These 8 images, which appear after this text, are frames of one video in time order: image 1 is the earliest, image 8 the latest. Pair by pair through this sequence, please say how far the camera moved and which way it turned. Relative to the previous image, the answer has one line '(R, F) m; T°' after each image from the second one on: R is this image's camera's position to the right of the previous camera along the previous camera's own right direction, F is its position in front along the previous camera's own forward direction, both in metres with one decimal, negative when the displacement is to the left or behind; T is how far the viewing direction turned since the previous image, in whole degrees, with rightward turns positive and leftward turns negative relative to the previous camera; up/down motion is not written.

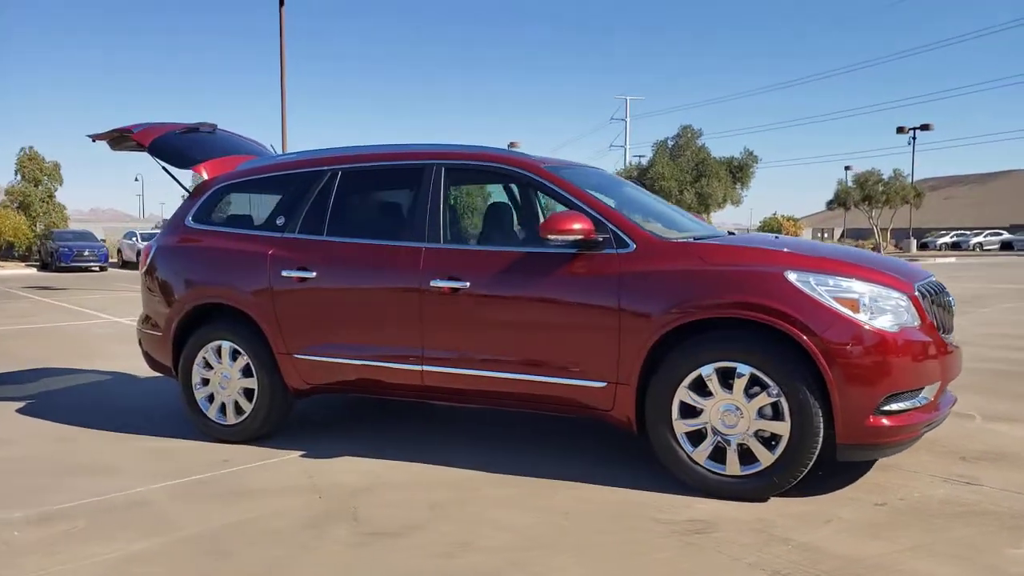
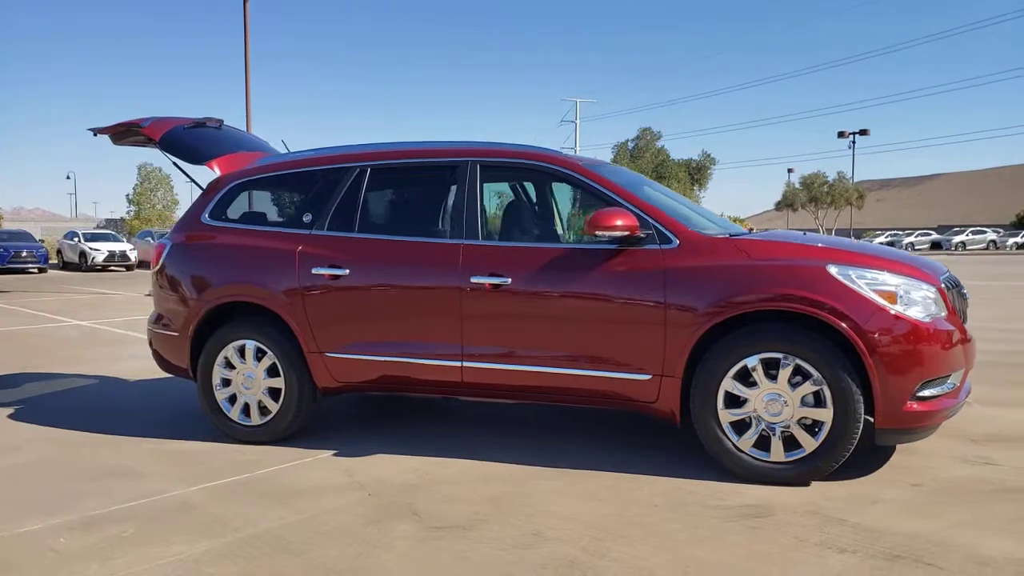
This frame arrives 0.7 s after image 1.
(-0.5, 0.0) m; +4°
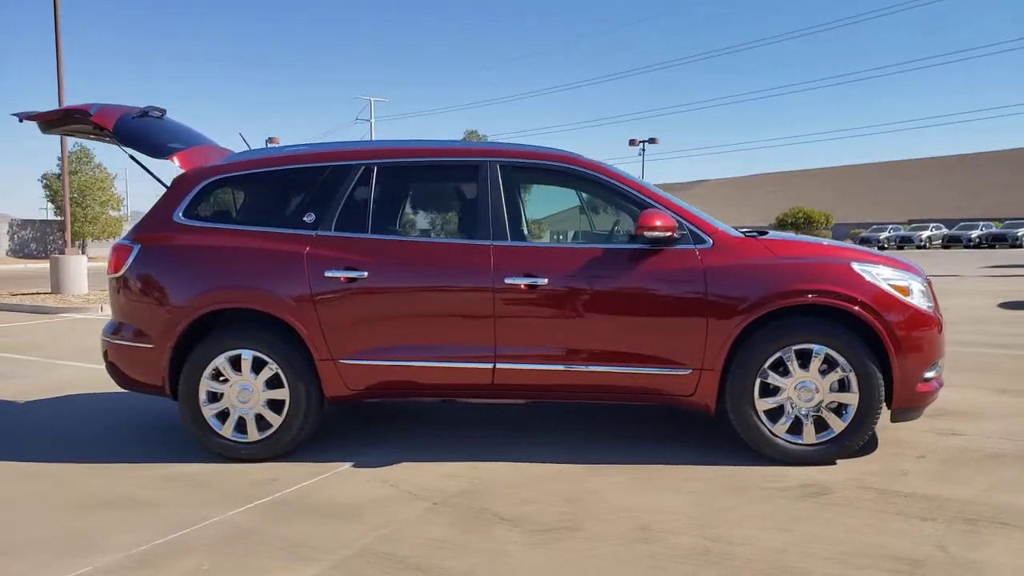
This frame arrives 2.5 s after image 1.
(-1.3, +0.2) m; +14°
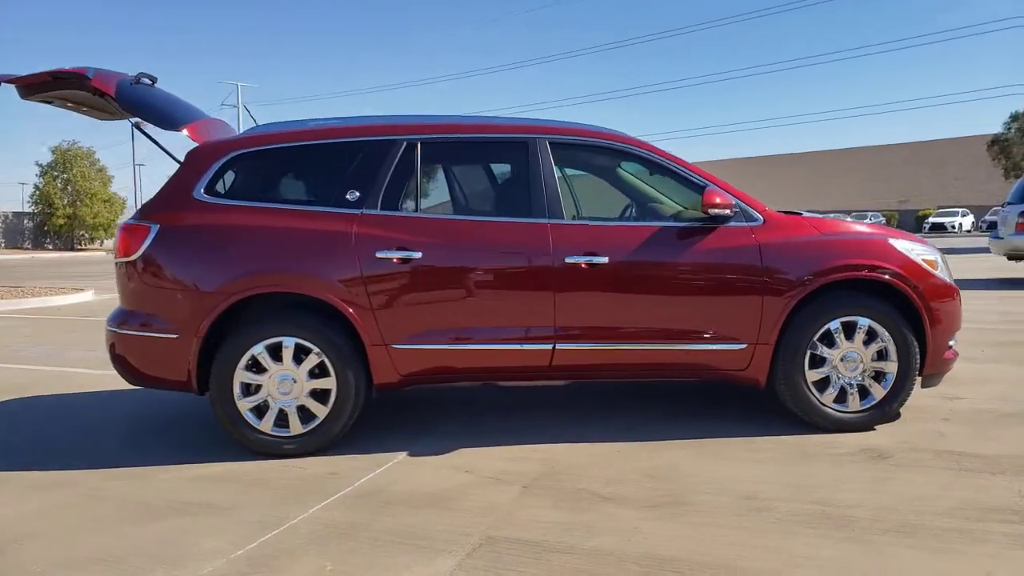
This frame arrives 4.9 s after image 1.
(-1.0, +0.1) m; +9°
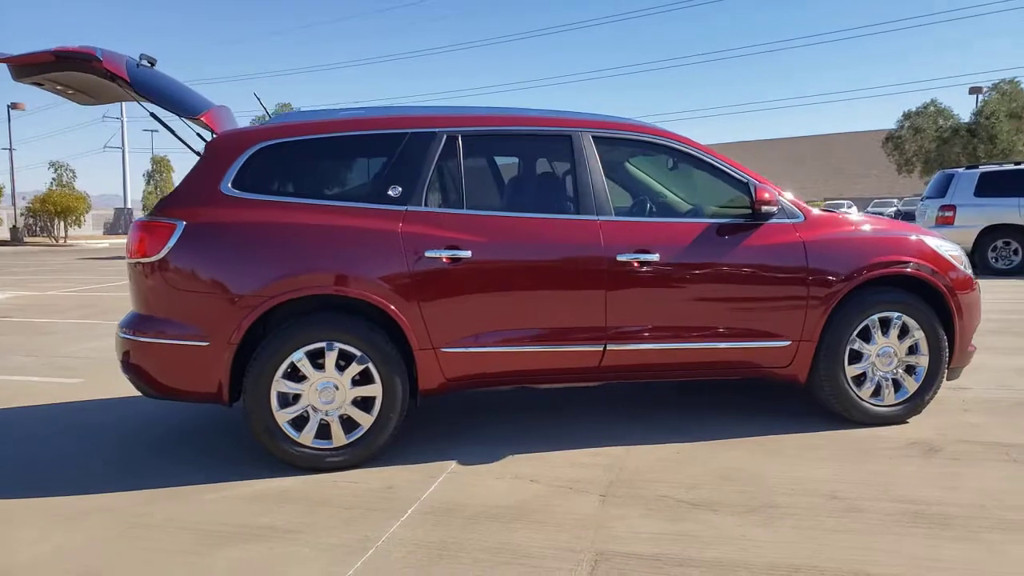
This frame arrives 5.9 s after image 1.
(-0.8, +0.2) m; +7°
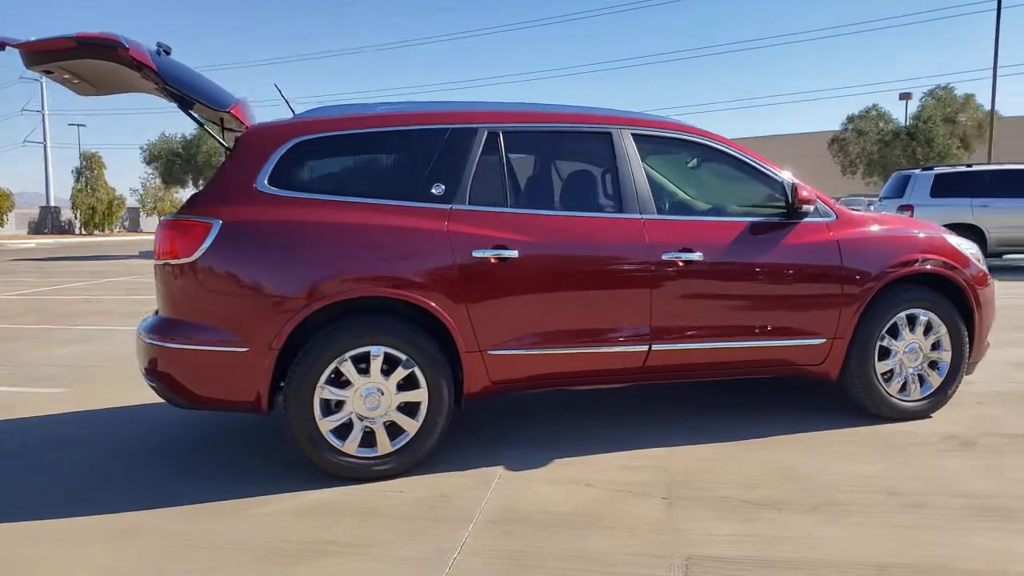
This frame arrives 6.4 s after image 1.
(-0.6, +0.1) m; +4°
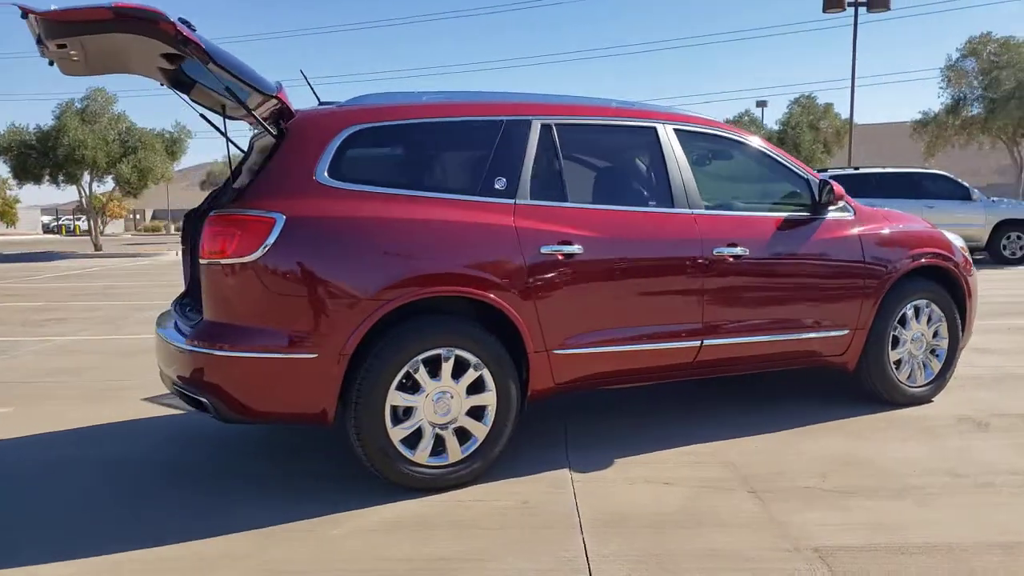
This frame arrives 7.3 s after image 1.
(-1.0, +0.2) m; +9°
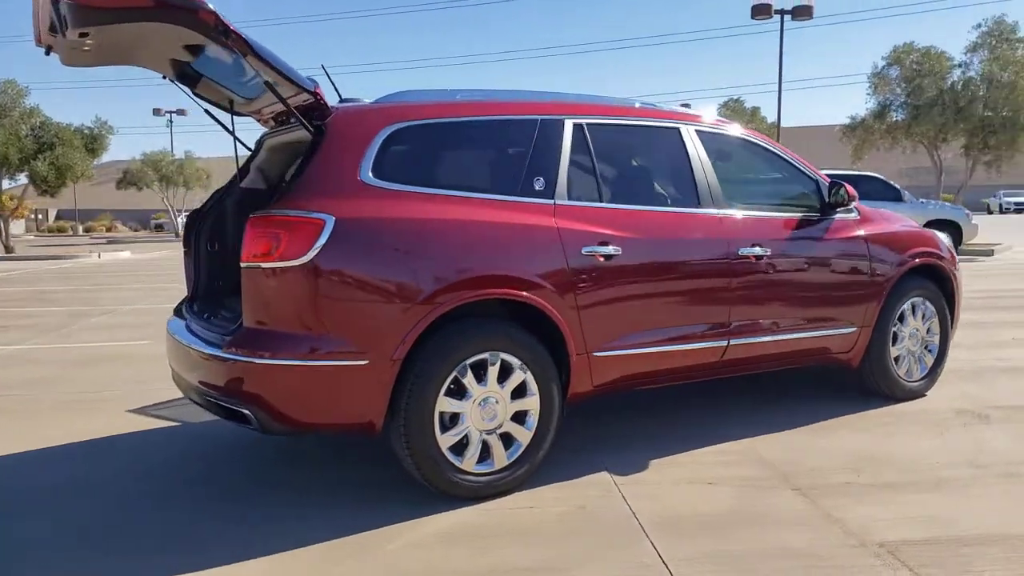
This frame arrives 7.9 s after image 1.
(-0.6, +0.1) m; +5°
